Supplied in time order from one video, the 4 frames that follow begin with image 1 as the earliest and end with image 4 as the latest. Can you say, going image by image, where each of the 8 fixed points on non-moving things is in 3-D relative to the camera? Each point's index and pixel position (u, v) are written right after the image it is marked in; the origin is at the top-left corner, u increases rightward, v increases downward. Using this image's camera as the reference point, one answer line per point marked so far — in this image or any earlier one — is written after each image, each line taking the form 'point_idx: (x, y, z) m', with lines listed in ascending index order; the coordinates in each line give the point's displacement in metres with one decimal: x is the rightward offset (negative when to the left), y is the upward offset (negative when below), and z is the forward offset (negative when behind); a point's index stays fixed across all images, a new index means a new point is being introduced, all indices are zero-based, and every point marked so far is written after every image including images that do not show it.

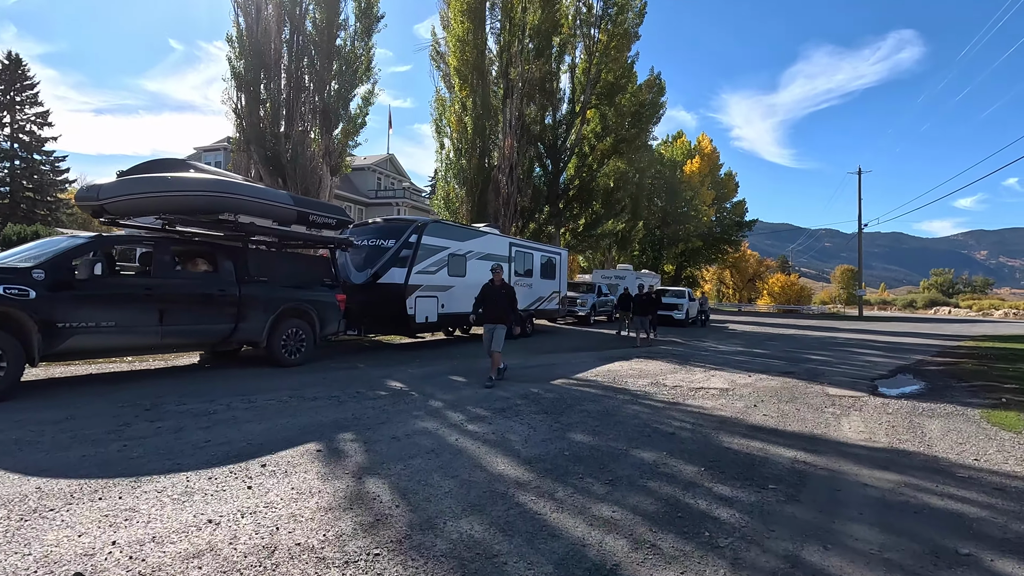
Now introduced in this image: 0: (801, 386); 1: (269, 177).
0: (+5.1, -1.7, +9.5) m
1: (-8.9, +4.1, +19.5) m
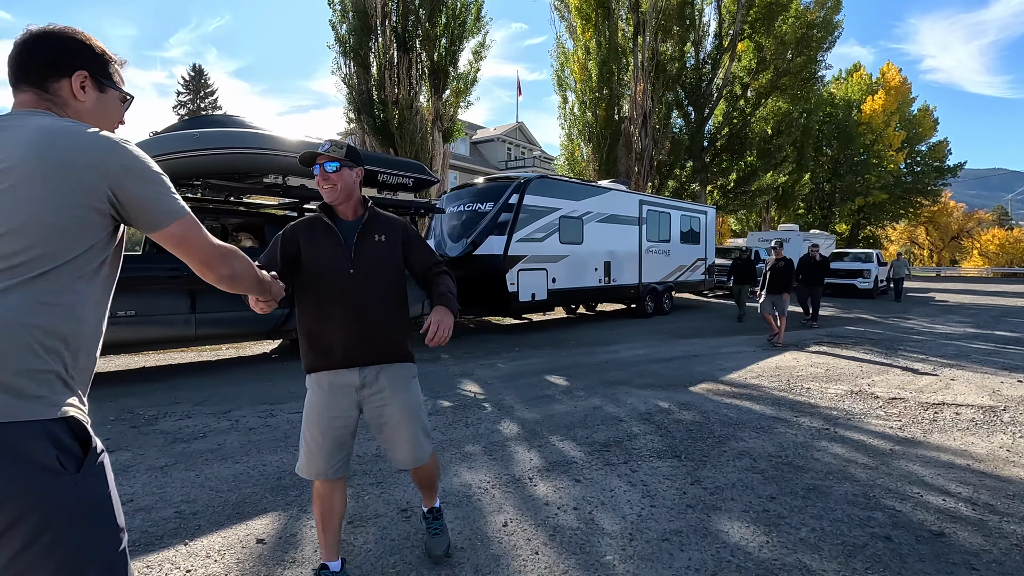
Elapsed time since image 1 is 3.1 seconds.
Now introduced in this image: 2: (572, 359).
0: (+6.5, -1.2, +5.5) m
1: (-4.6, +4.9, +18.6) m
2: (+0.9, -1.1, +8.3) m
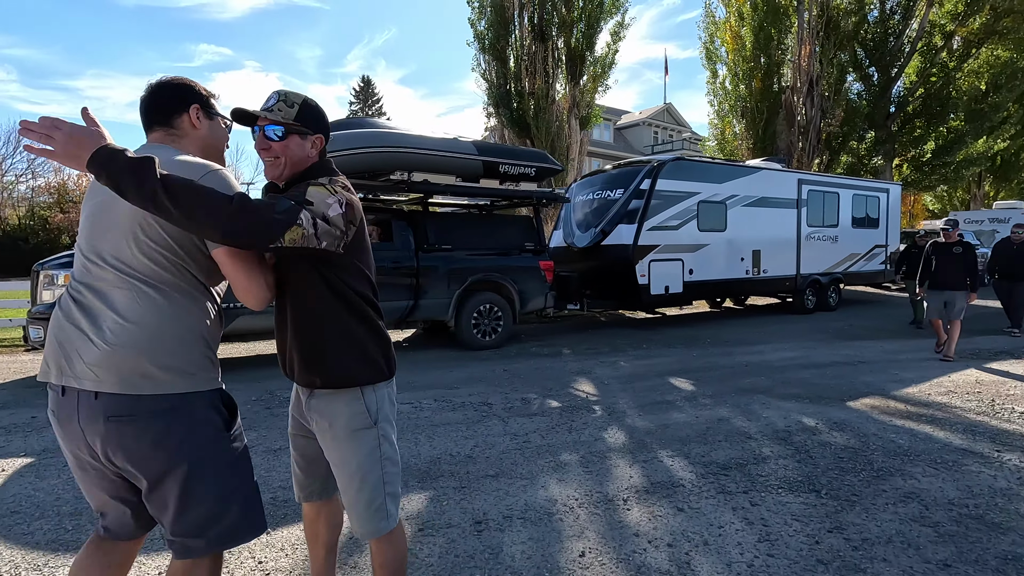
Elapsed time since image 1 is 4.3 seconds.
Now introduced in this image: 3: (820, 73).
0: (+7.3, -1.2, +3.3) m
1: (+0.1, +5.2, +18.8) m
2: (+2.7, -1.0, +7.5) m
3: (+10.6, +7.4, +18.5) m
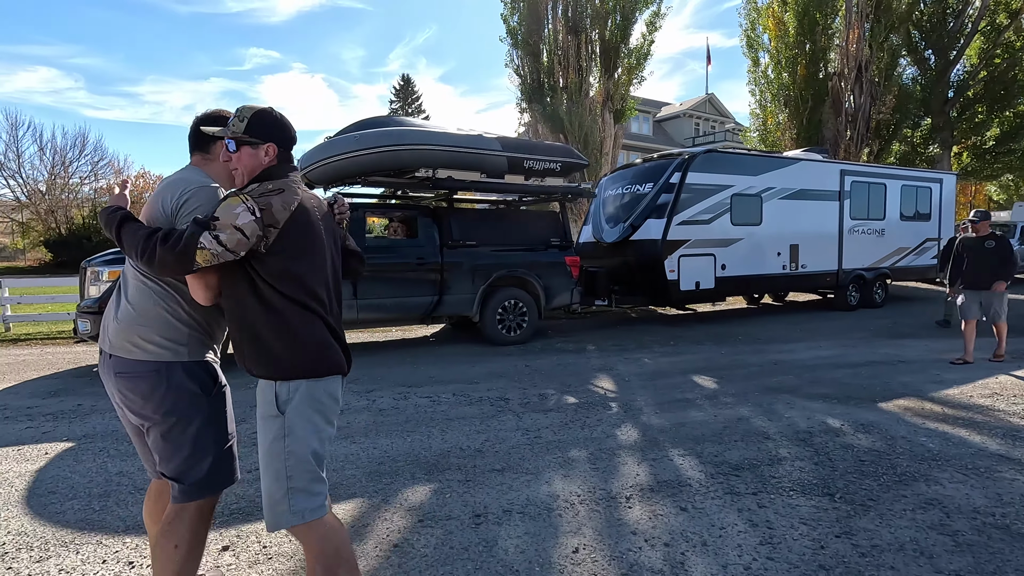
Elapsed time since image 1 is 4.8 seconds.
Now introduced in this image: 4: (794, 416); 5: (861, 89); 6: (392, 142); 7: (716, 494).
0: (+7.3, -1.2, +2.8) m
1: (+1.3, +5.4, +18.7) m
2: (+3.0, -0.9, +7.3) m
3: (+11.7, +7.6, +17.6) m
4: (+2.5, -1.1, +4.7) m
5: (+11.6, +6.6, +17.8) m
6: (-1.6, +2.0, +7.4) m
7: (+1.3, -1.3, +3.3) m
